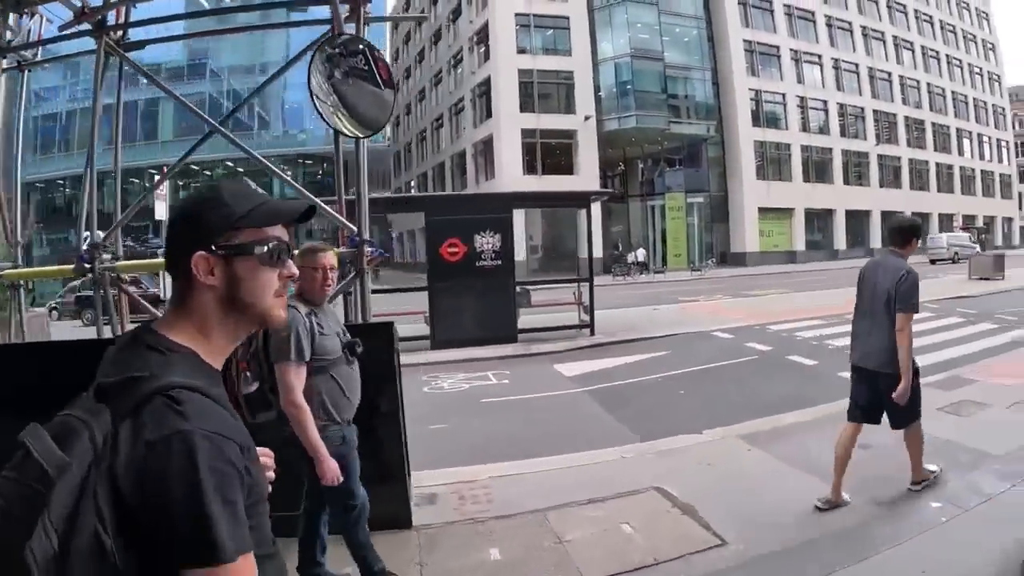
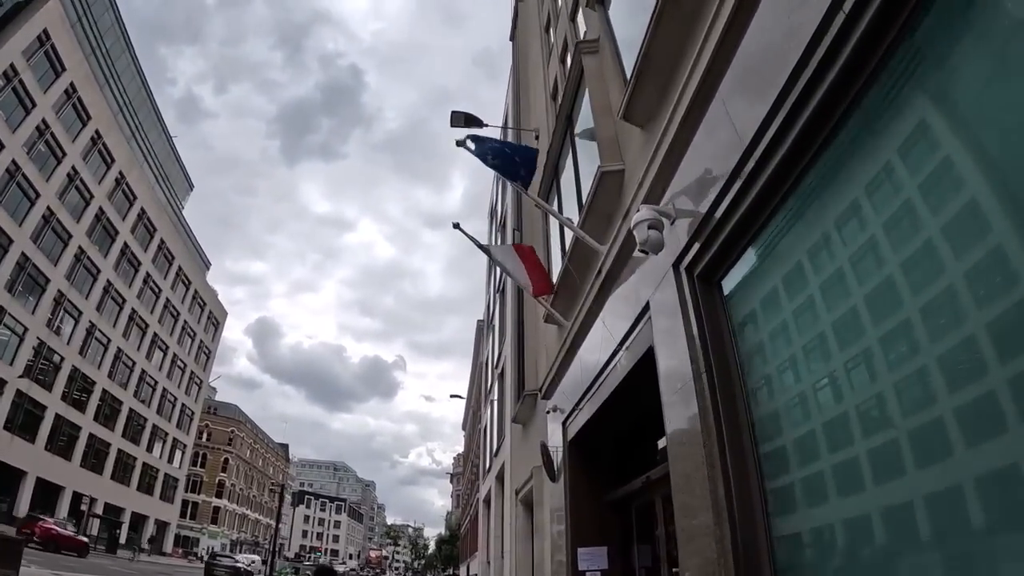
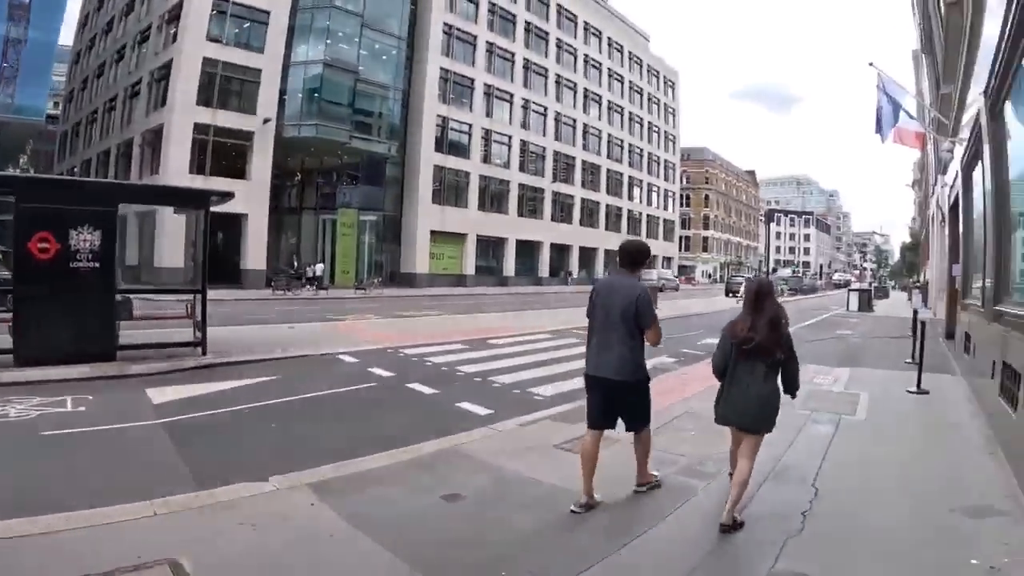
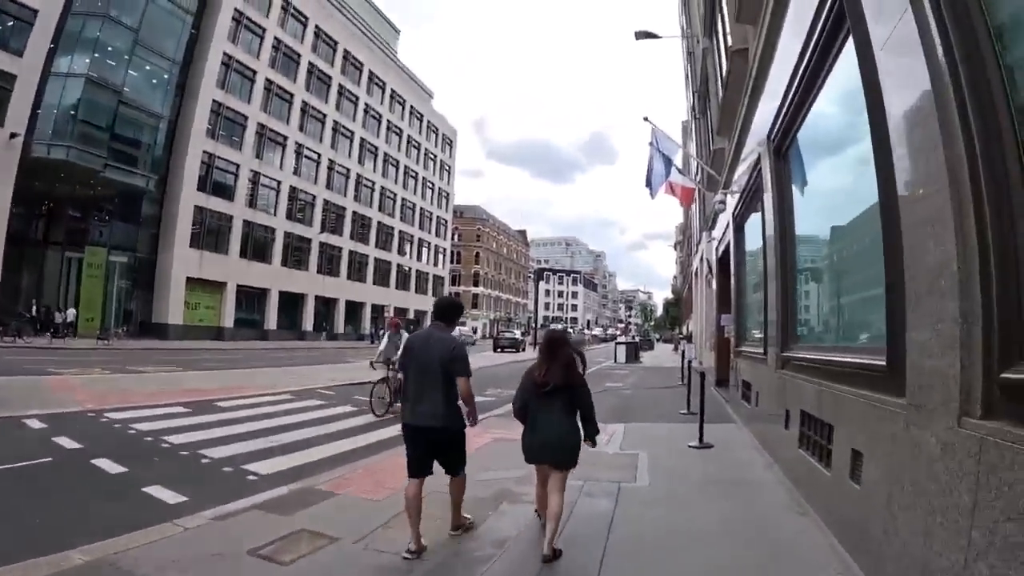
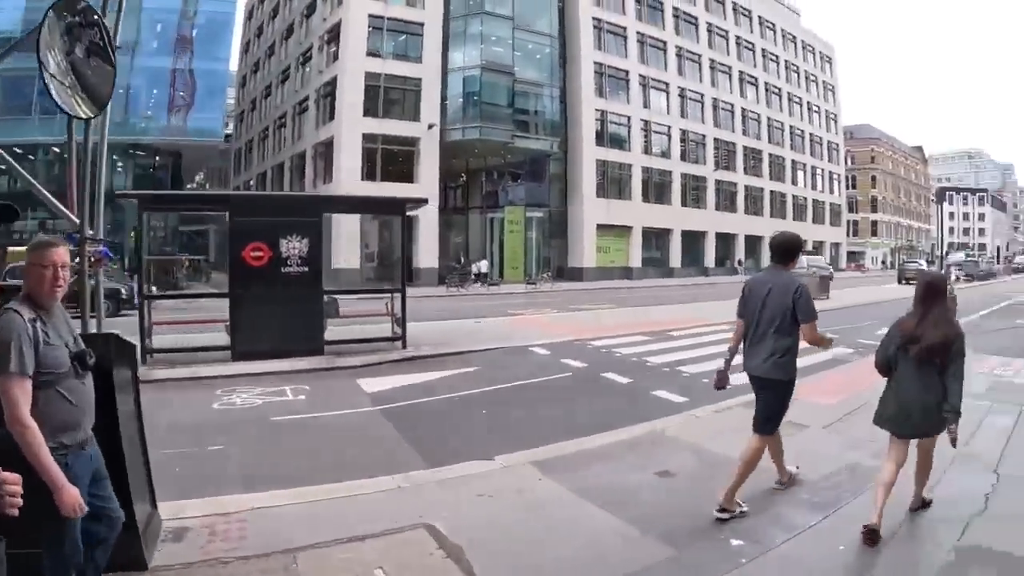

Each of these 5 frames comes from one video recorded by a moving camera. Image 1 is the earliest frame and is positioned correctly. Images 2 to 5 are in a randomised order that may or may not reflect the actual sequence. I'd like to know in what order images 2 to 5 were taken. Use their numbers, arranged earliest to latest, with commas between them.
5, 3, 4, 2
